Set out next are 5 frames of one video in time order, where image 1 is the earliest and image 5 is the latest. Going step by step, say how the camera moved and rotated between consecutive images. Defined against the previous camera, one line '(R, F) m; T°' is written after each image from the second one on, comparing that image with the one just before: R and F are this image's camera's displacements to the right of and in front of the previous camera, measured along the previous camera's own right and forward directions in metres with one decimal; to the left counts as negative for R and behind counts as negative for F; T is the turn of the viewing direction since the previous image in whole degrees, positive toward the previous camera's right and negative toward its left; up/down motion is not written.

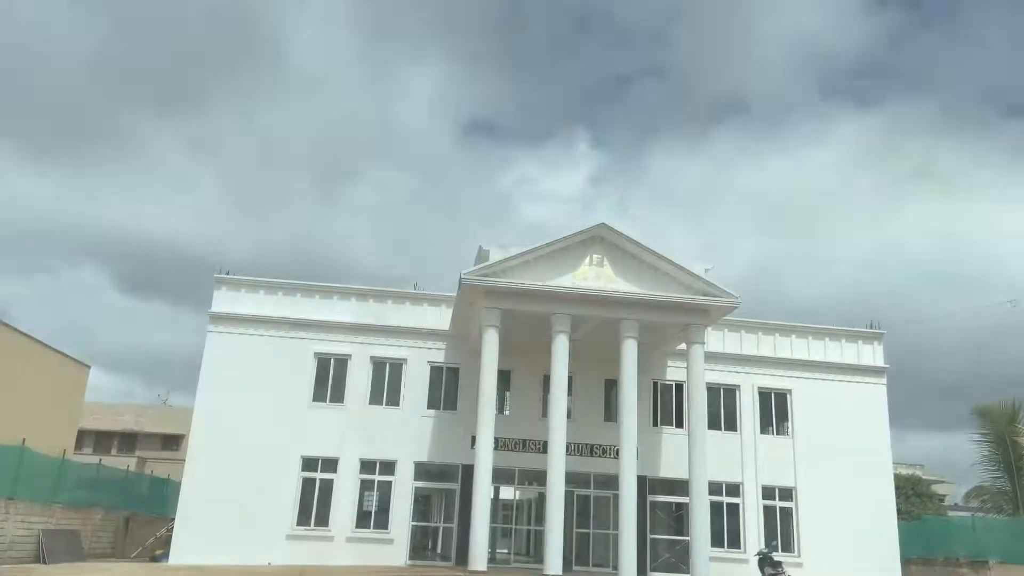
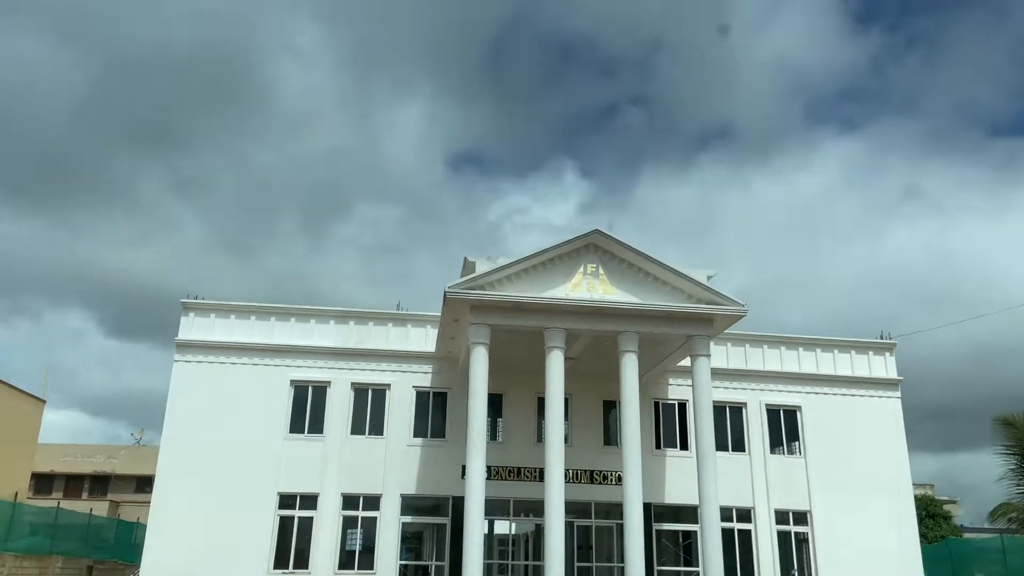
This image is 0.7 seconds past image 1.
(+0.1, +1.4) m; +1°
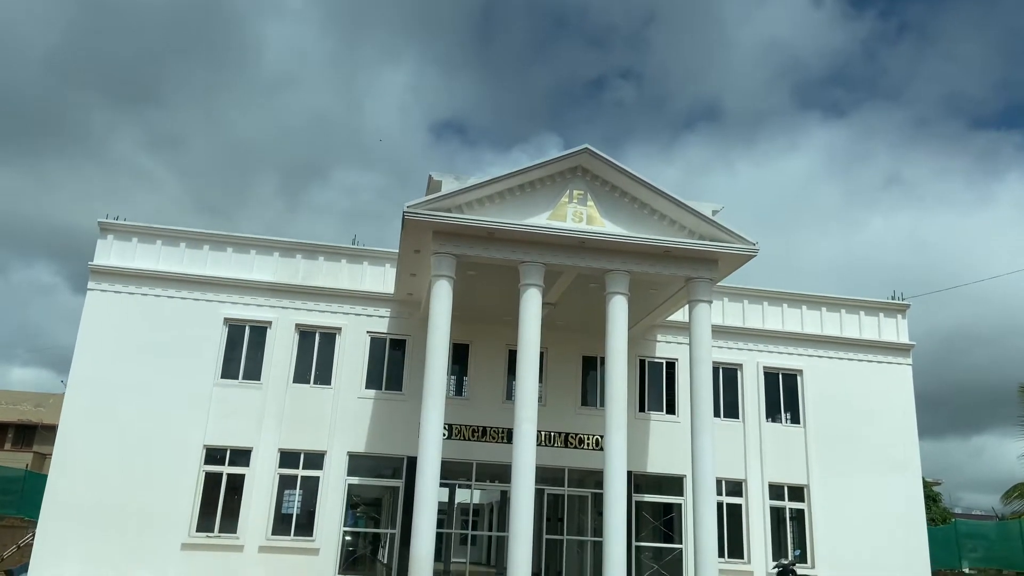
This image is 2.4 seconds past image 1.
(+0.2, +2.7) m; +2°
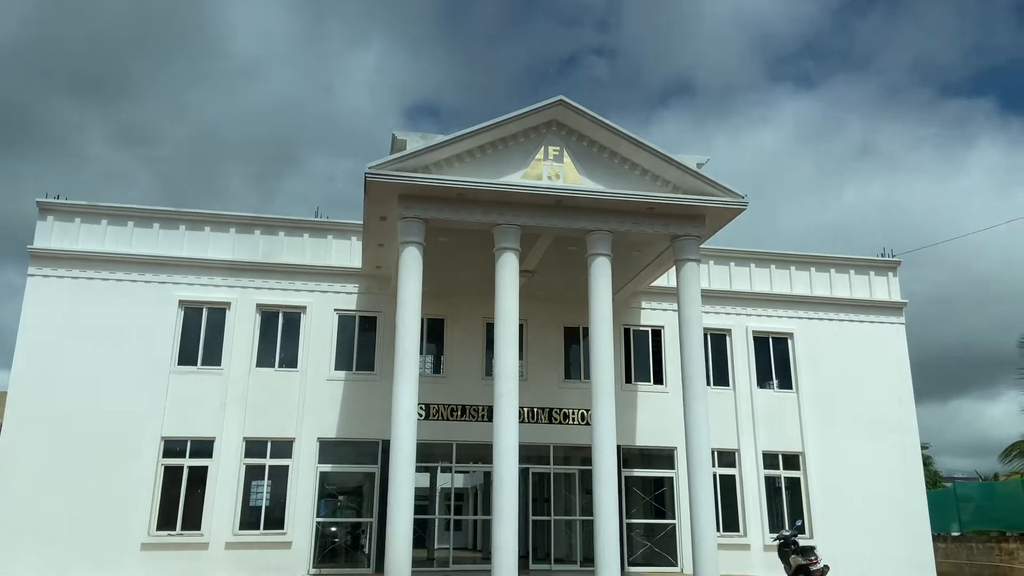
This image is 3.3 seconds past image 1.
(+0.1, +1.1) m; +2°
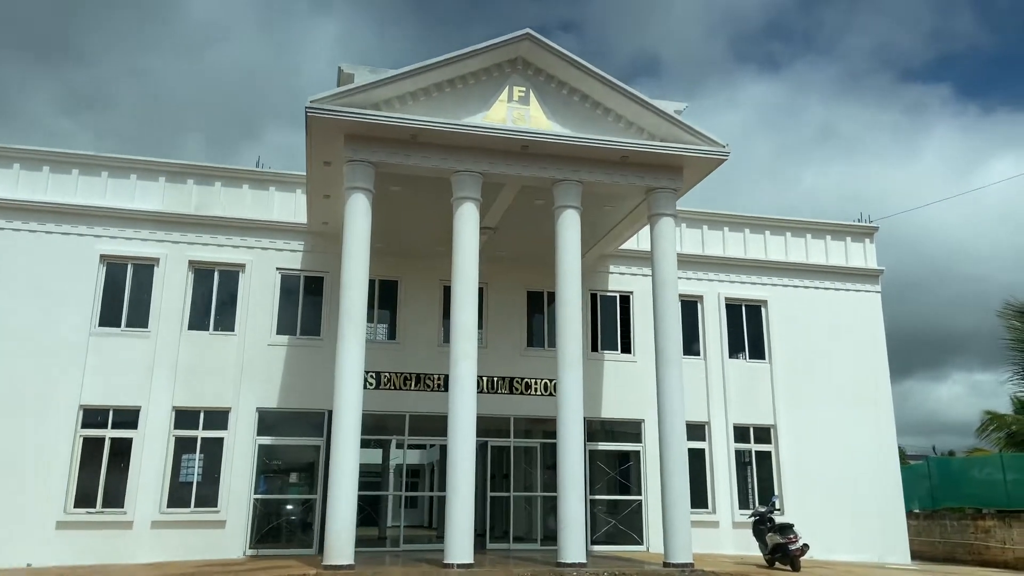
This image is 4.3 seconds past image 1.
(+0.1, +1.3) m; +3°
